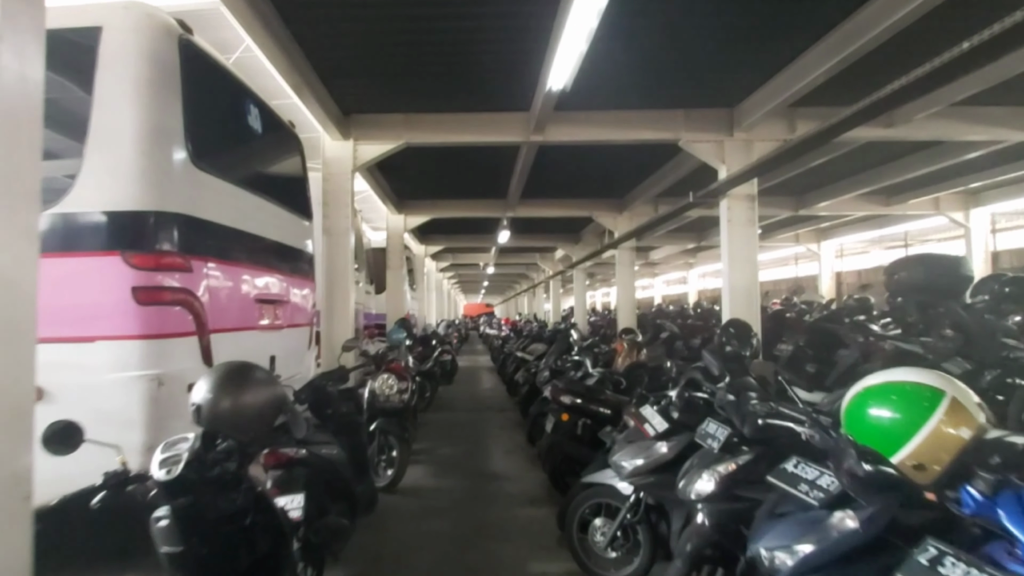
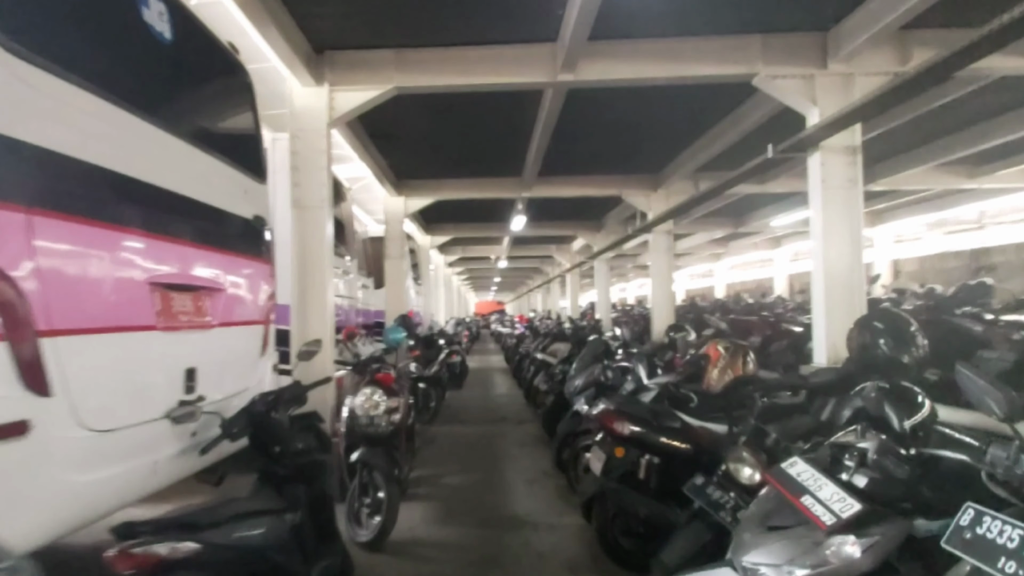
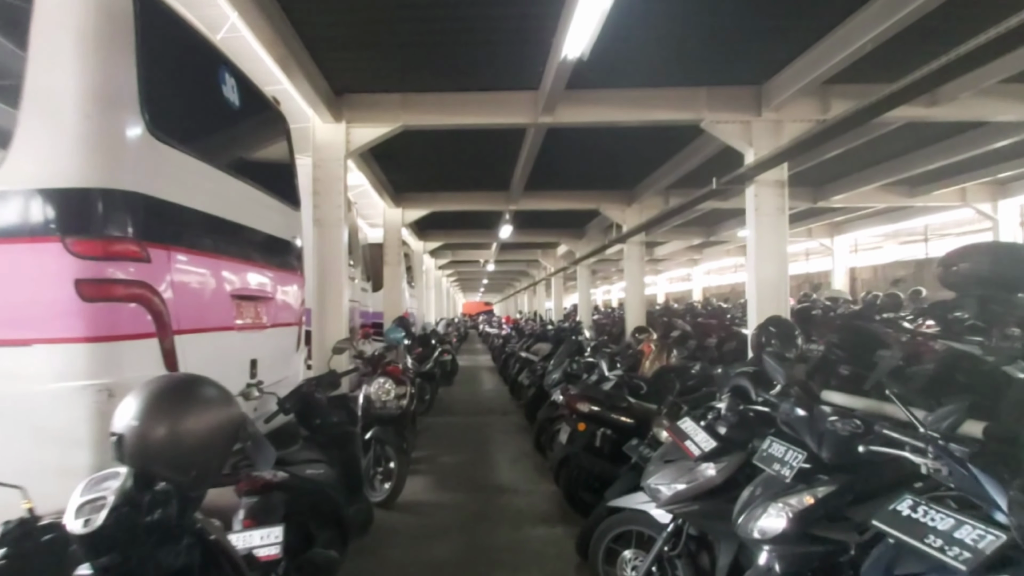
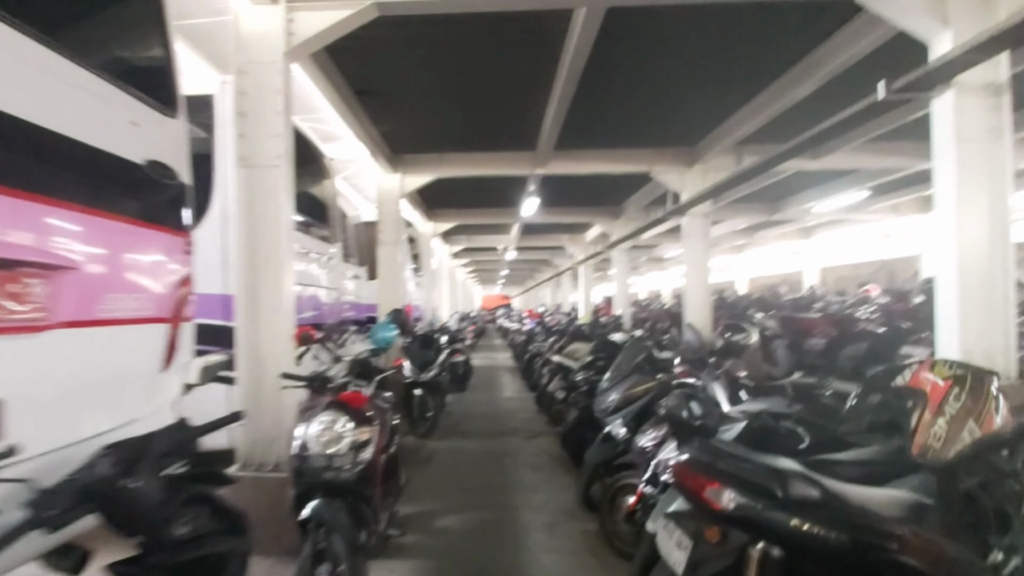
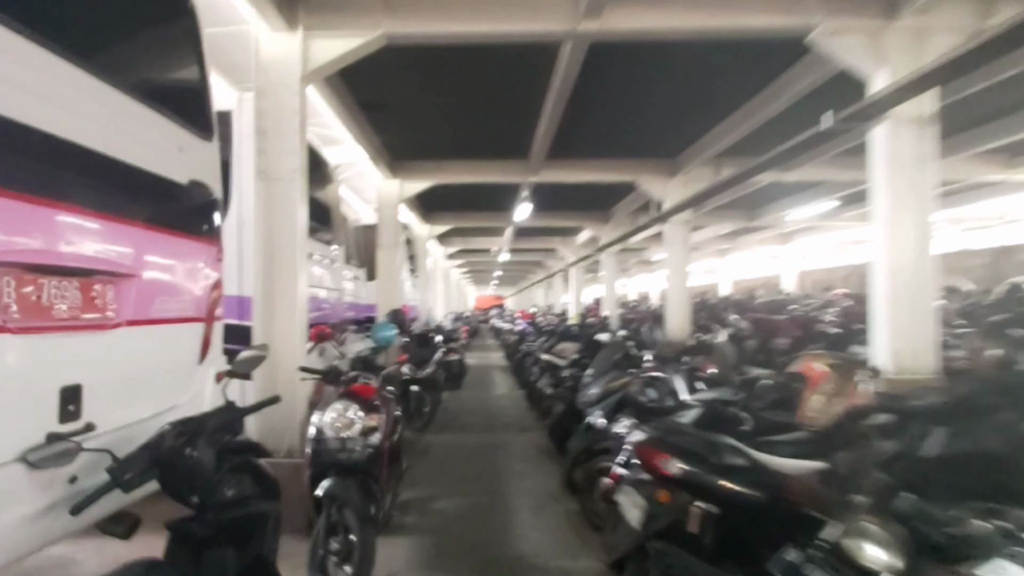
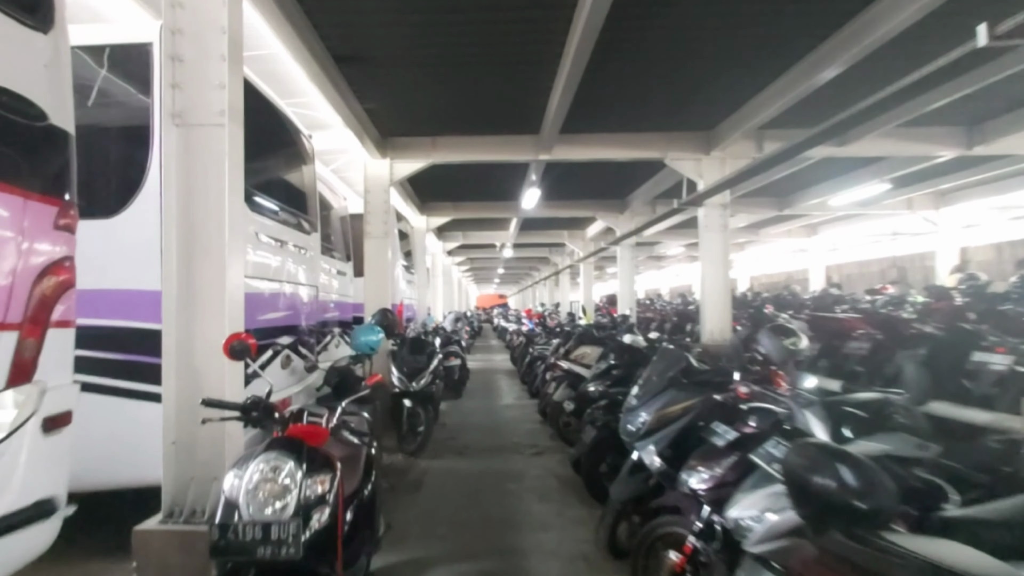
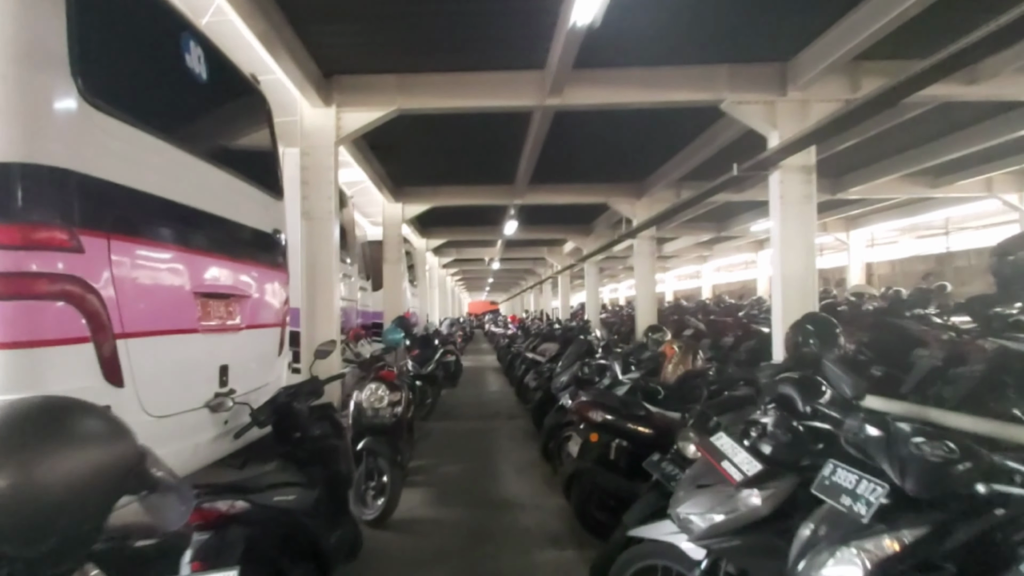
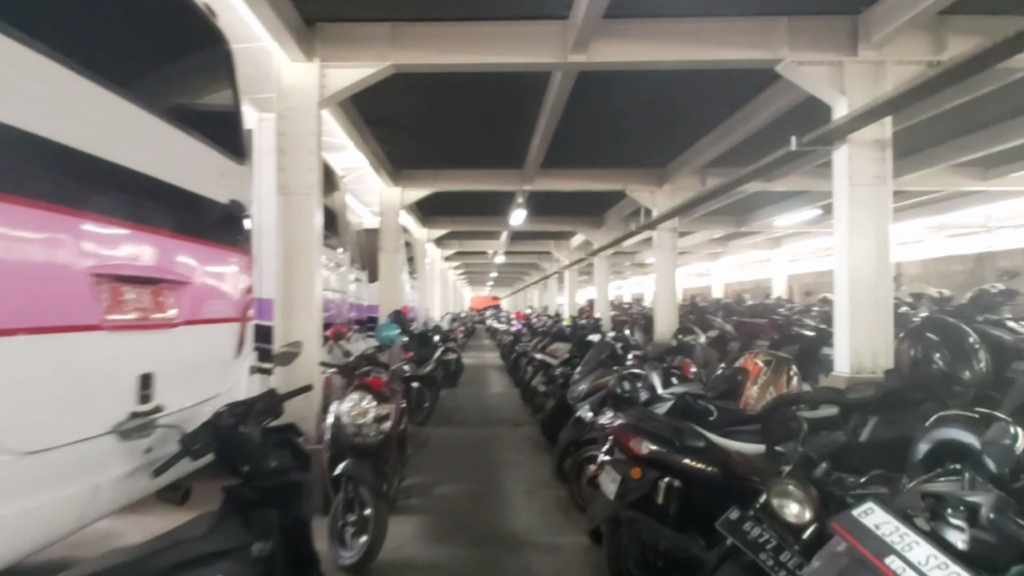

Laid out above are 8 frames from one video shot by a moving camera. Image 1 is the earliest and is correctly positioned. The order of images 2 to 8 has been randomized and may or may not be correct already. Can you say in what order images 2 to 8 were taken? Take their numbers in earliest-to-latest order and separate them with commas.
3, 7, 2, 8, 5, 4, 6
